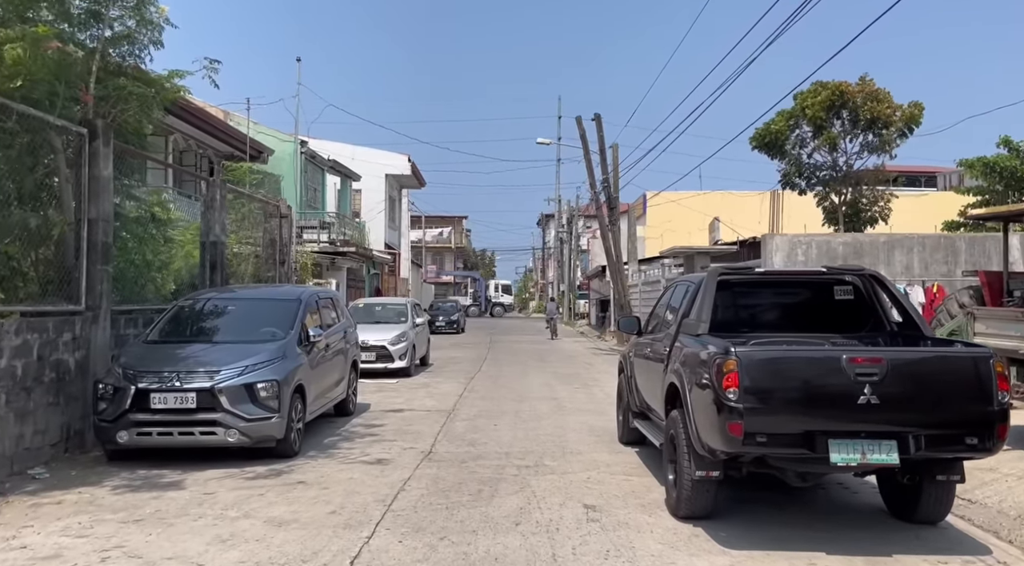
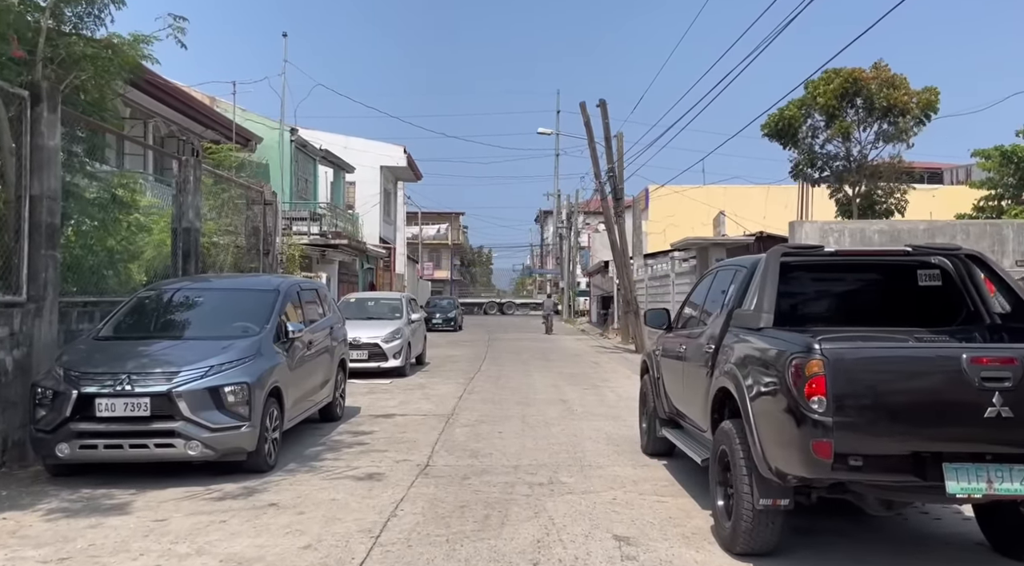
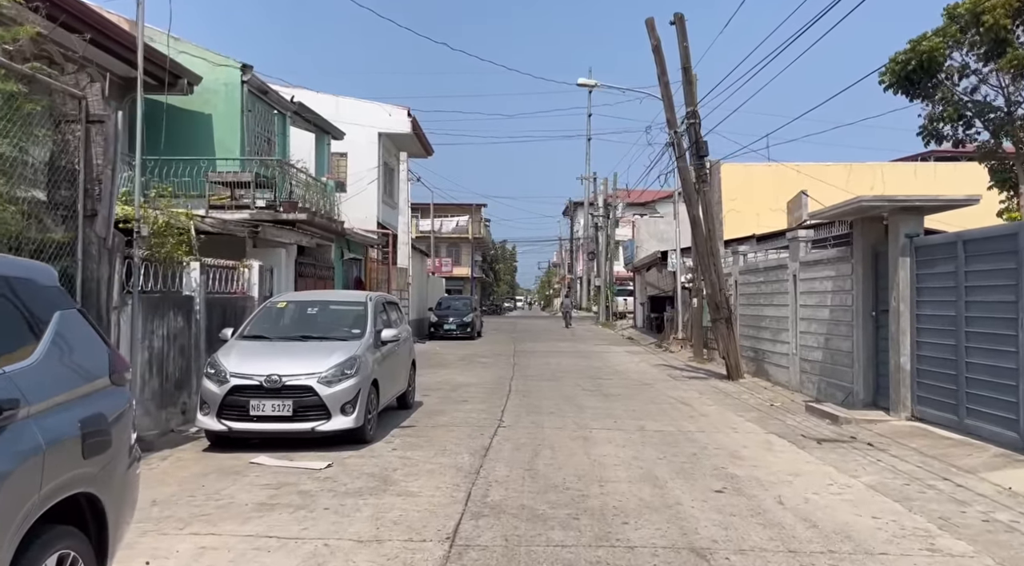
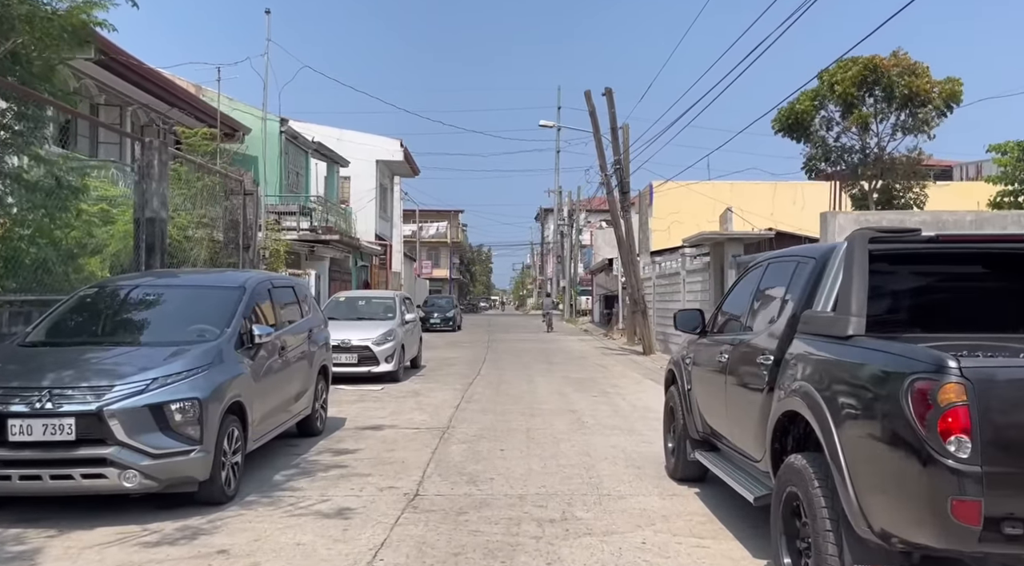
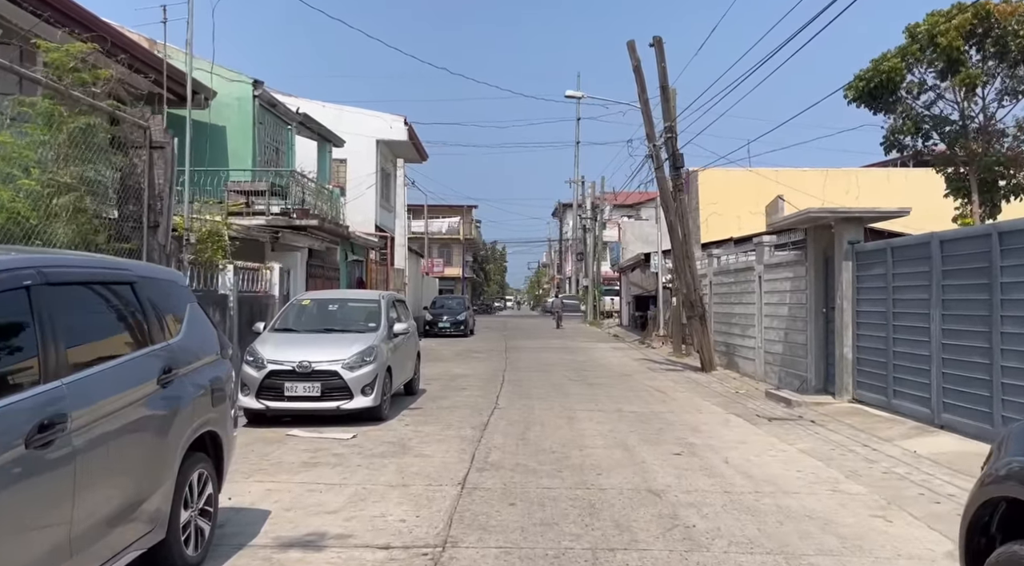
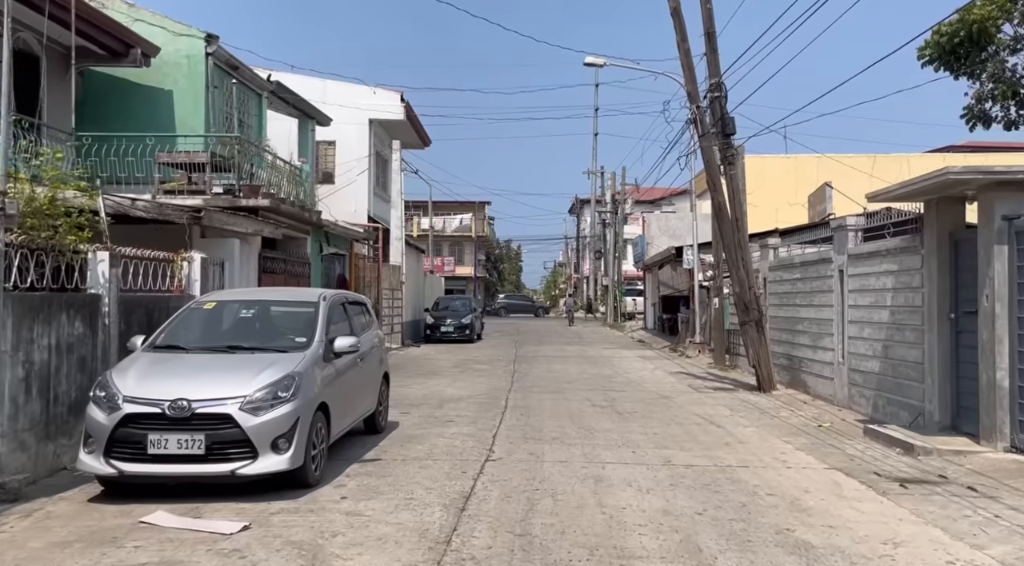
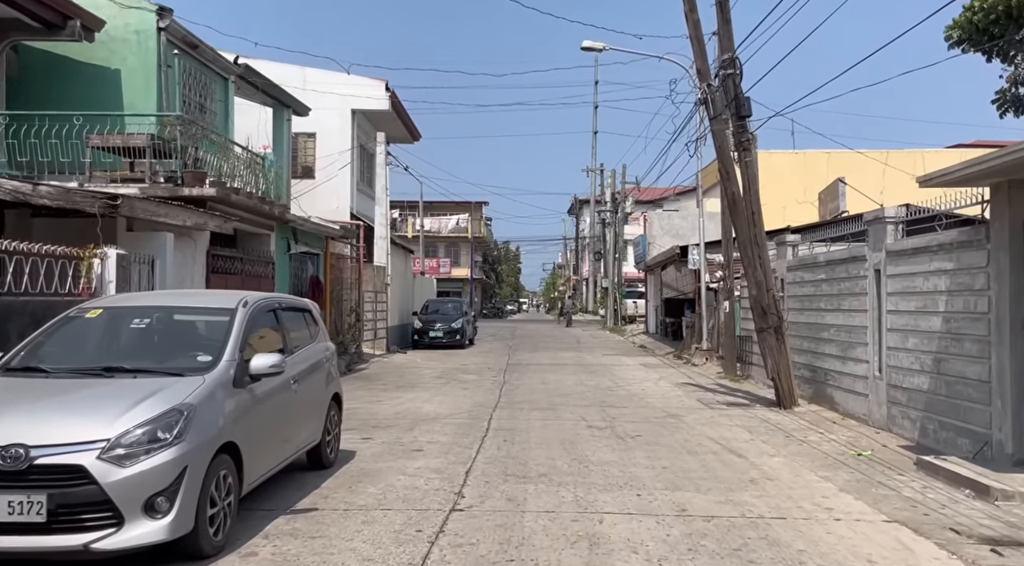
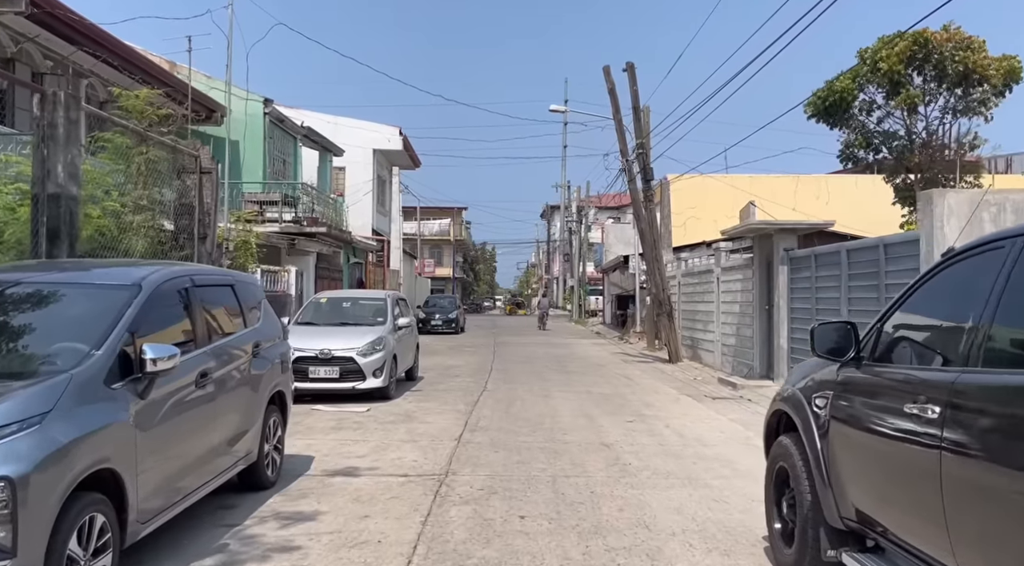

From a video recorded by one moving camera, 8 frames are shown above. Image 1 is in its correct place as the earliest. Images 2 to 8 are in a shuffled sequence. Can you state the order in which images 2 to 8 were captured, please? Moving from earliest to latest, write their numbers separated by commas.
2, 4, 8, 5, 3, 6, 7
